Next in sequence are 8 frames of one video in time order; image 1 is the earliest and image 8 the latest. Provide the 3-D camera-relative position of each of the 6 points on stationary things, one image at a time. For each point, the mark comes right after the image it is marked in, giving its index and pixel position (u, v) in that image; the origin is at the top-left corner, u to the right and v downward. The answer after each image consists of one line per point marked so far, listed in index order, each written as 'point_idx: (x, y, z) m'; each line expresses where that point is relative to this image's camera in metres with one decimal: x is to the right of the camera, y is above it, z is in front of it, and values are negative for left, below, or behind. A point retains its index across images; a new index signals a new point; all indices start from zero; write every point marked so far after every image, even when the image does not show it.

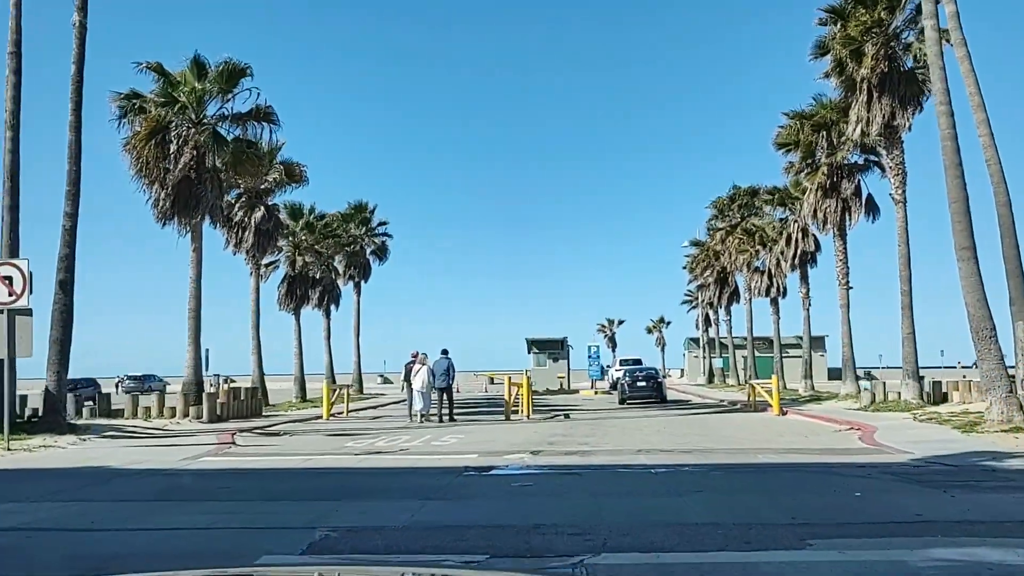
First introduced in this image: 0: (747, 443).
0: (+4.5, -3.0, +16.7) m
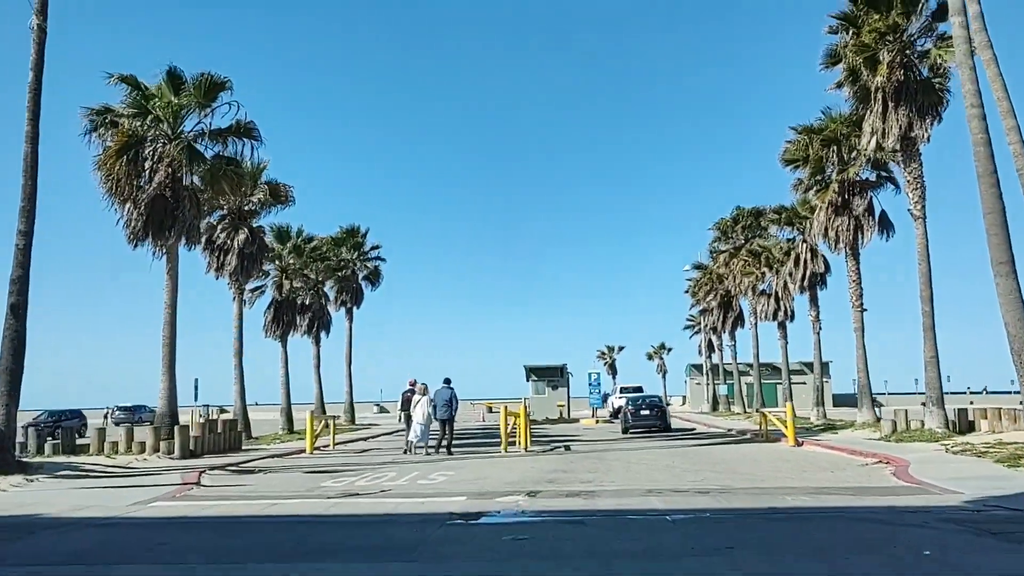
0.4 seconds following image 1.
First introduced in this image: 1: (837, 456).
0: (+4.4, -3.3, +15.0) m
1: (+7.4, -3.8, +19.7) m
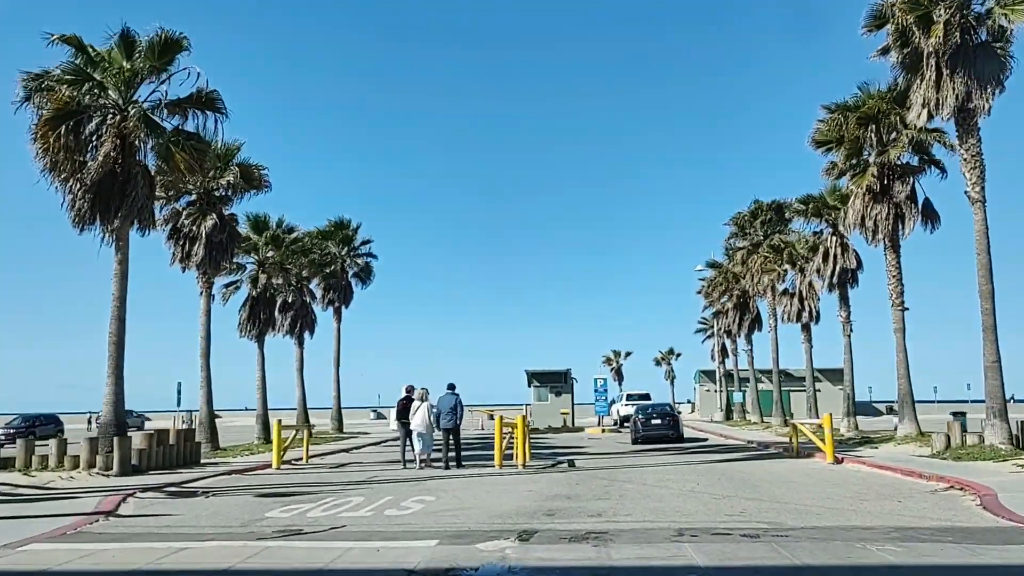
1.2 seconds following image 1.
0: (+4.2, -3.1, +11.7) m
1: (+7.2, -3.6, +16.4) m
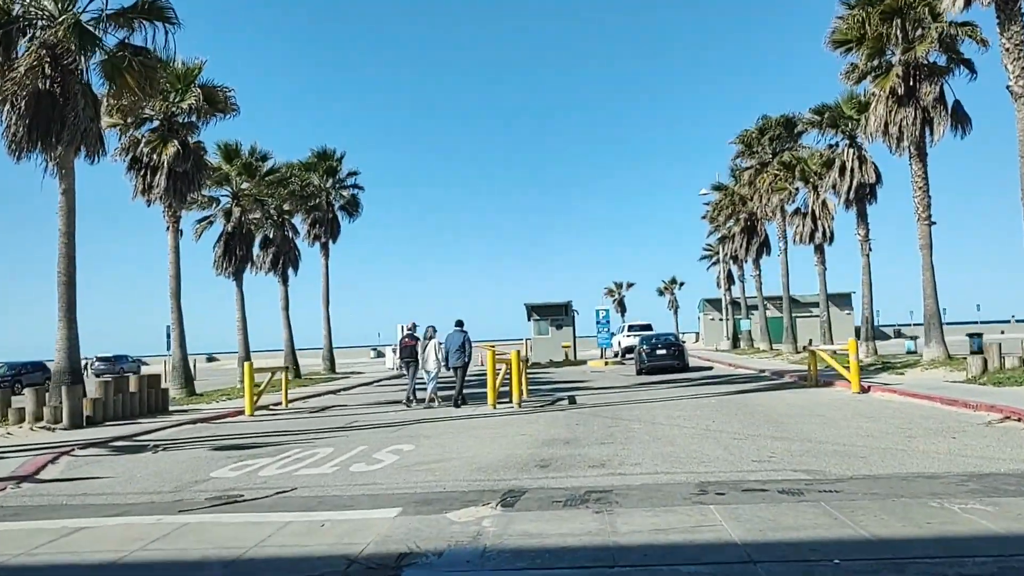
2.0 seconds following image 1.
0: (+4.1, -1.9, +9.8) m
1: (+7.1, -2.1, +14.5) m
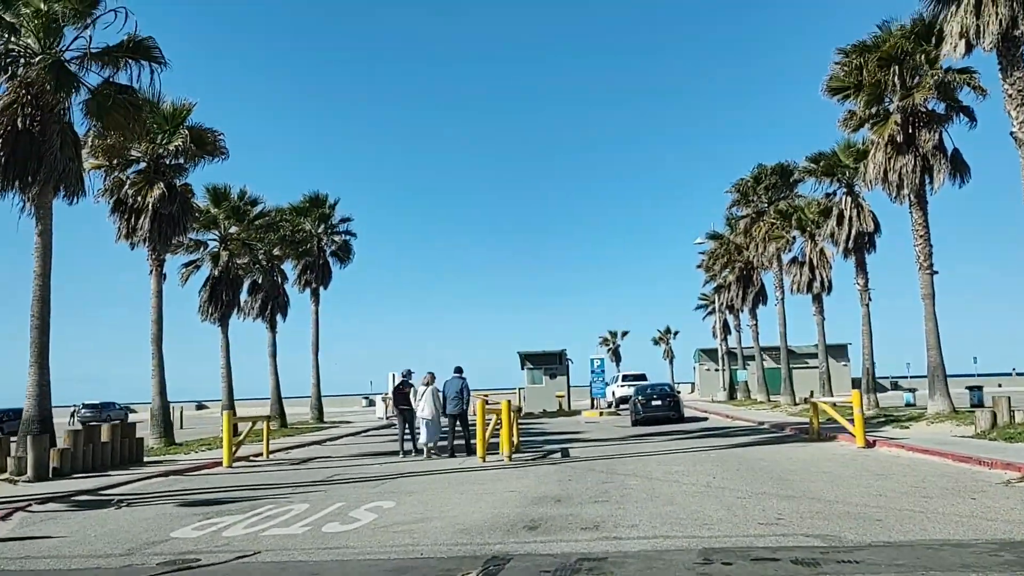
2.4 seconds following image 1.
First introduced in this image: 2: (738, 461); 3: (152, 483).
0: (+3.9, -2.4, +9.0) m
1: (+6.9, -2.8, +13.7) m
2: (+4.4, -3.4, +17.0) m
3: (-6.6, -3.6, +16.0) m
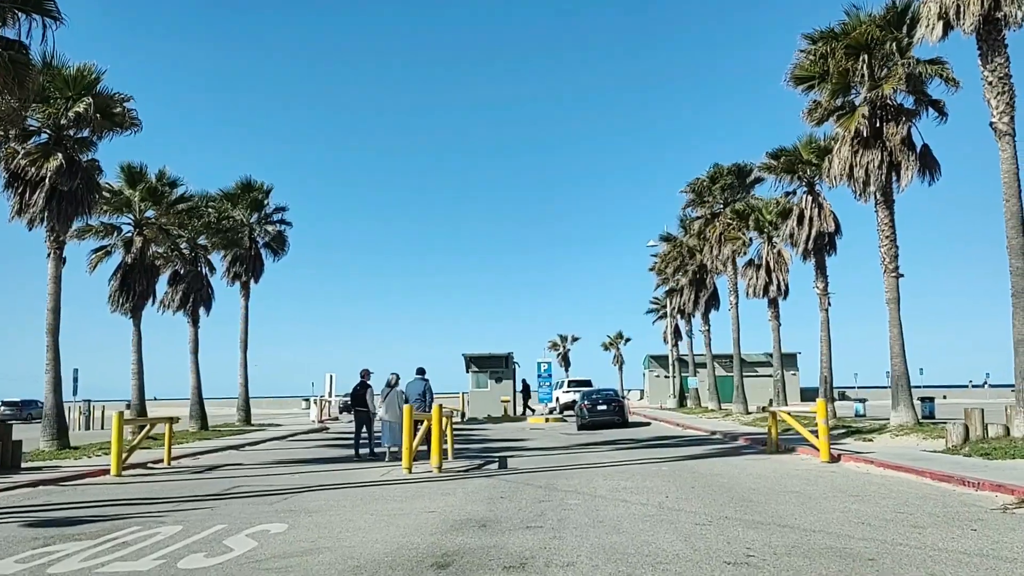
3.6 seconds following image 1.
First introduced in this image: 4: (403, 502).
0: (+3.1, -2.3, +7.2) m
1: (+5.8, -2.8, +12.0) m
2: (+3.2, -3.3, +15.2) m
3: (-7.8, -3.2, +13.6) m
4: (-1.6, -3.1, +12.6) m
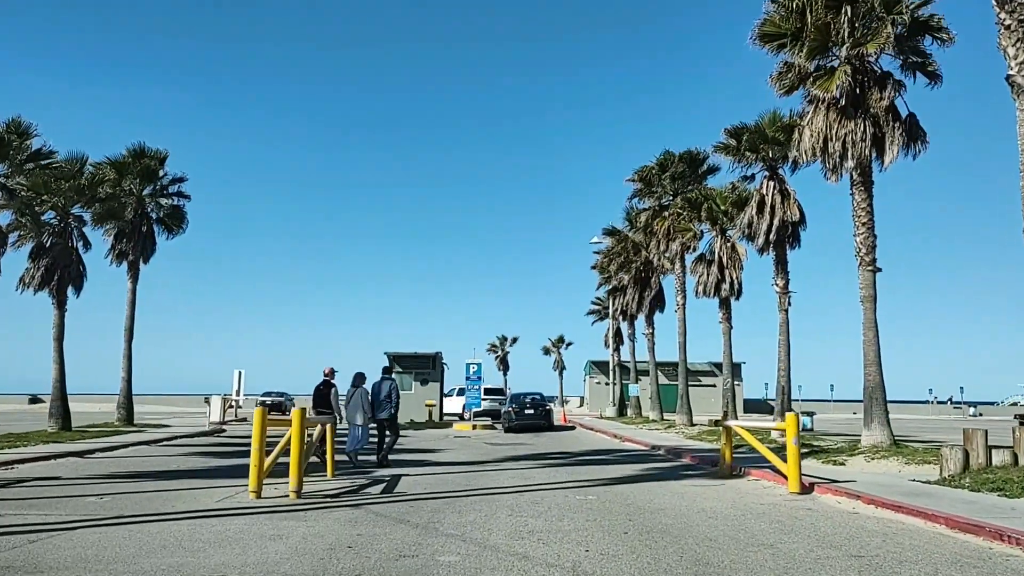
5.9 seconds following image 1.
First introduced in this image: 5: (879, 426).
0: (+2.0, -1.9, +3.4) m
1: (+4.4, -2.5, +8.4) m
2: (+1.5, -2.9, +11.4) m
3: (-9.3, -2.5, +9.1) m
4: (-3.0, -2.6, +8.5) m
5: (+7.9, -2.9, +18.7) m
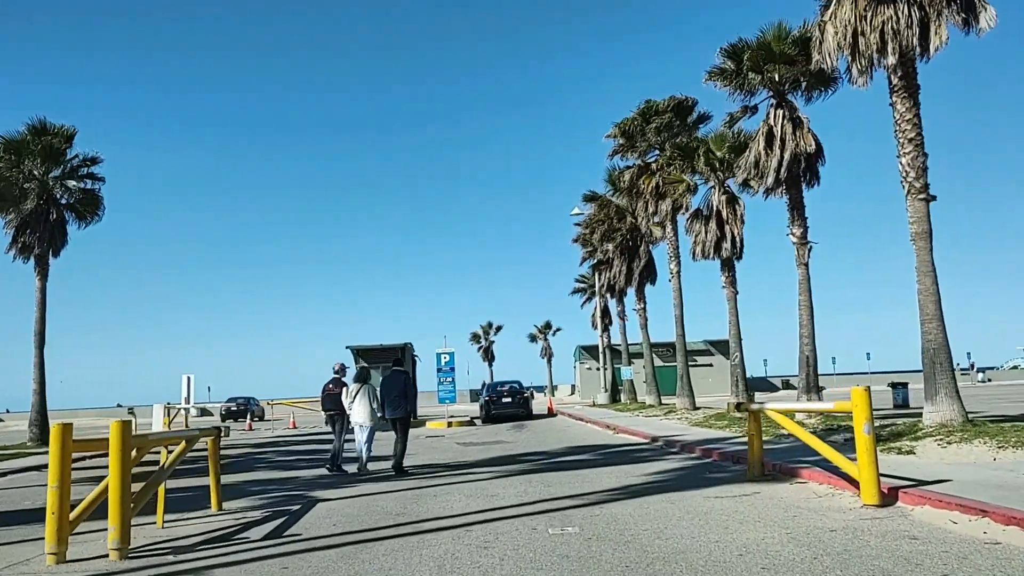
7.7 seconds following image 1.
0: (+1.5, -1.3, -1.0) m
1: (+3.8, -1.7, +4.1) m
2: (+0.9, -2.2, +7.1) m
3: (-9.9, -2.4, +4.6) m
4: (-3.6, -2.1, +4.1) m
5: (+7.2, -1.8, +14.4) m
